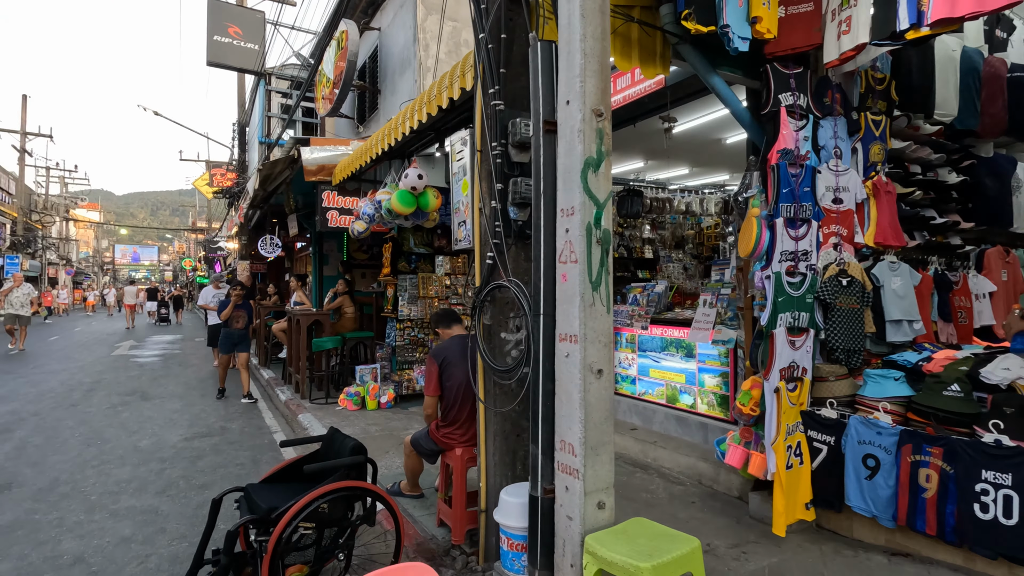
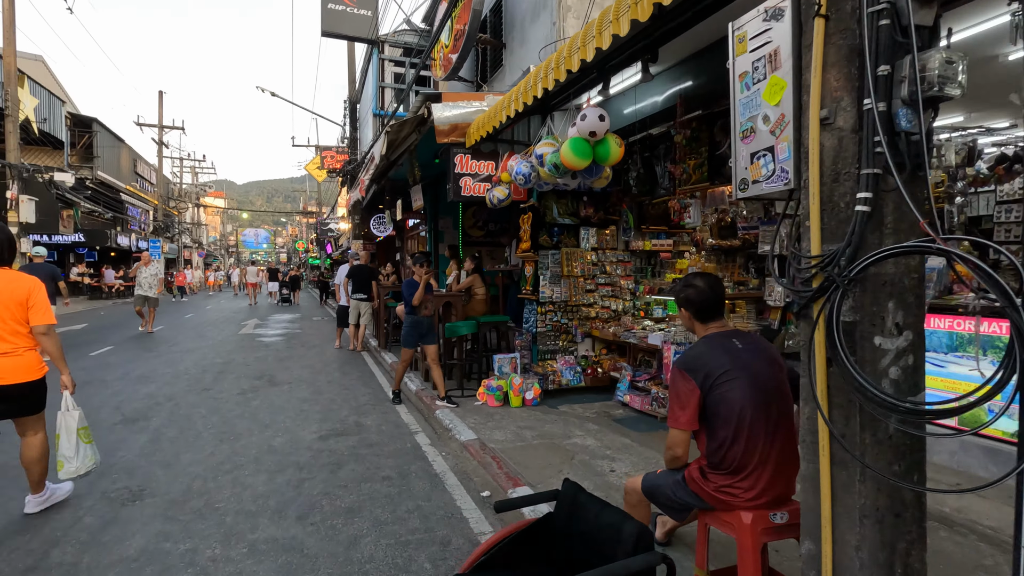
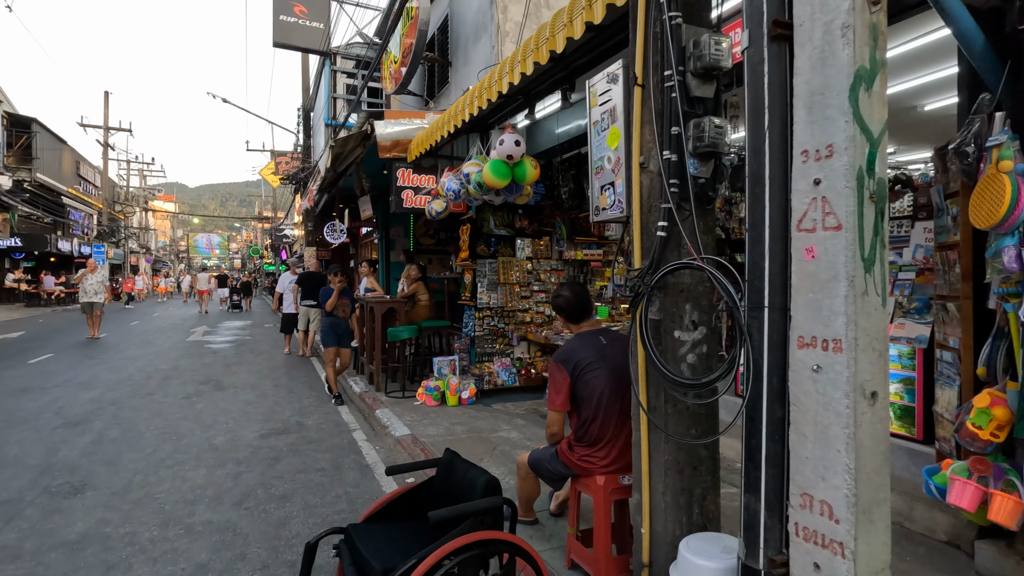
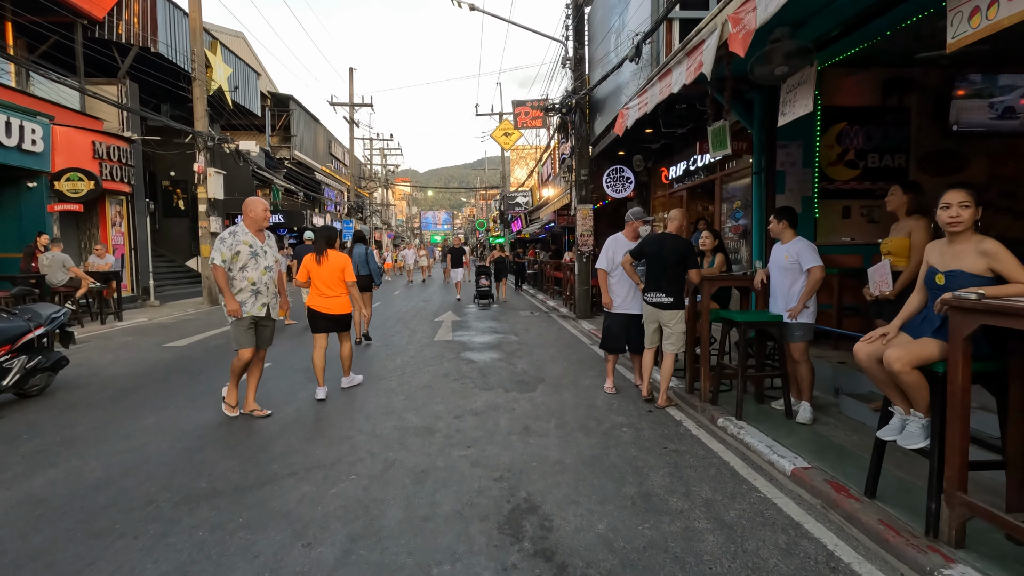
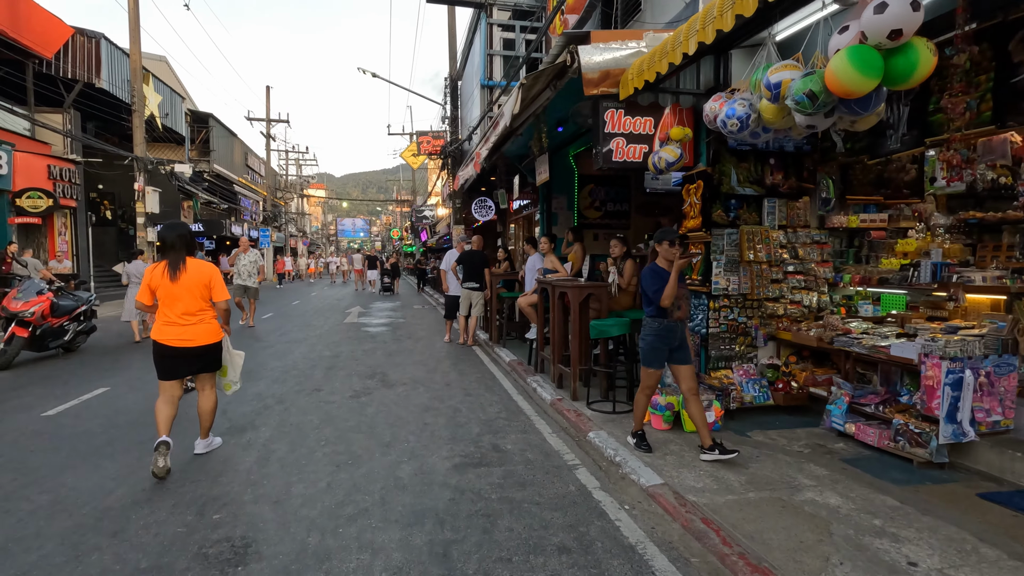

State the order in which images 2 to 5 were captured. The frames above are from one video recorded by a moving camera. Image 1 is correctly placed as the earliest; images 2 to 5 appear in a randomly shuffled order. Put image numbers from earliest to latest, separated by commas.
3, 2, 5, 4
